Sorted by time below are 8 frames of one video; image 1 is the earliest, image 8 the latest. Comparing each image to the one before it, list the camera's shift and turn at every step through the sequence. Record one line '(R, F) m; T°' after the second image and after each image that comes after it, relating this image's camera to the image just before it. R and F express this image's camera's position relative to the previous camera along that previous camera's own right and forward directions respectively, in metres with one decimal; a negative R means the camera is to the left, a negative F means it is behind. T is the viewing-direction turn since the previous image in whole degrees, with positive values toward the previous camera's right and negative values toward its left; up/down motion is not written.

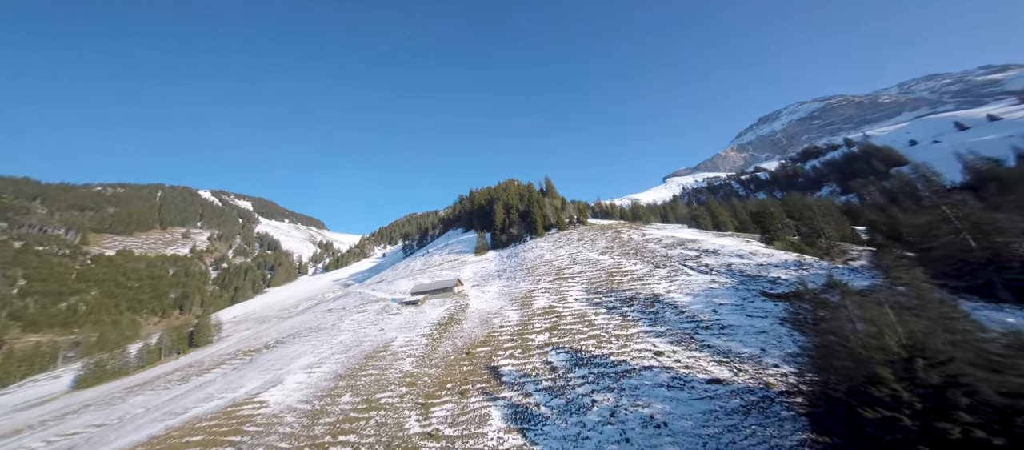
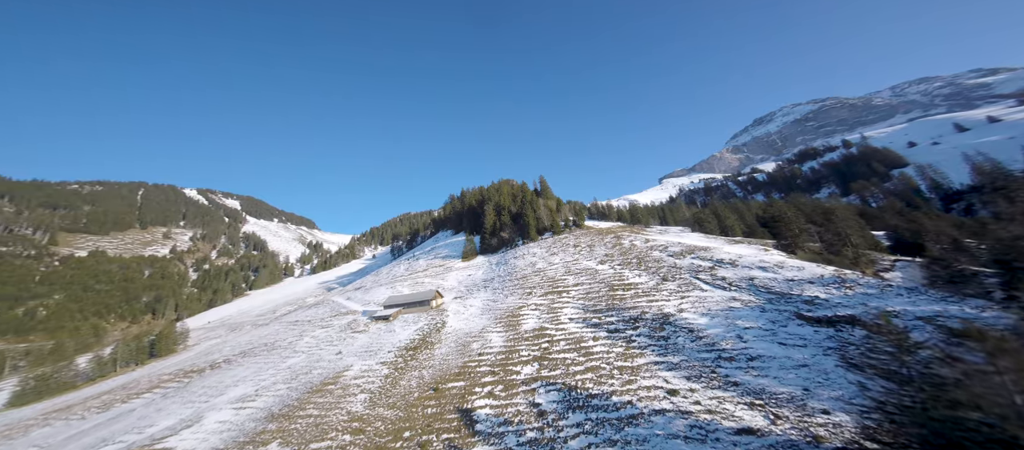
(+0.8, +5.1) m; +1°
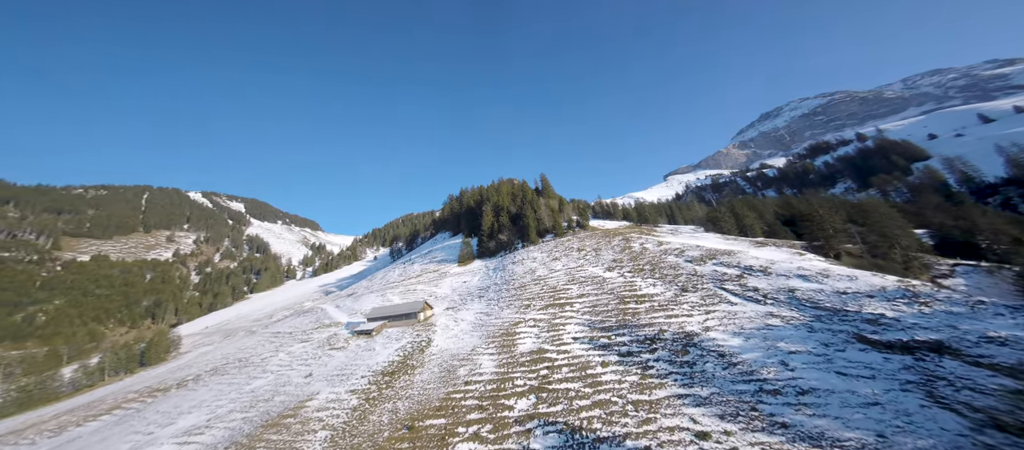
(+0.7, +3.9) m; -1°
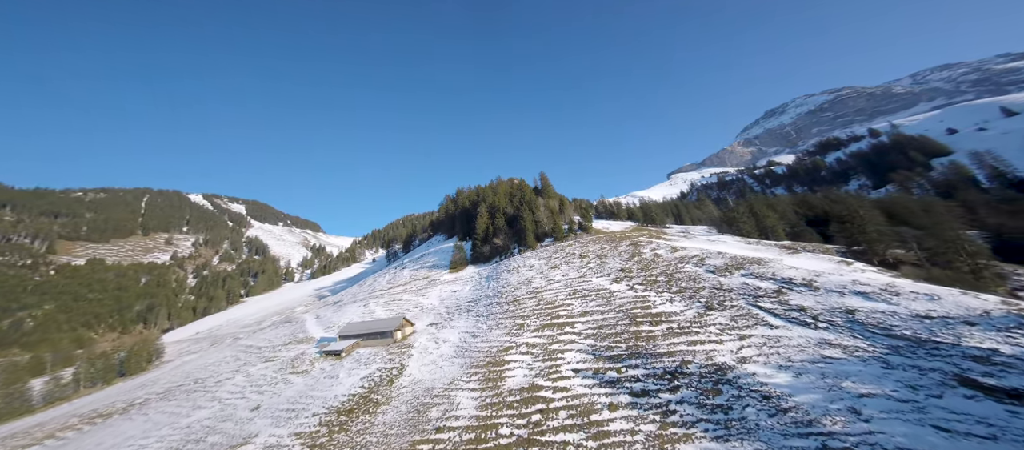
(+0.8, +4.4) m; 0°
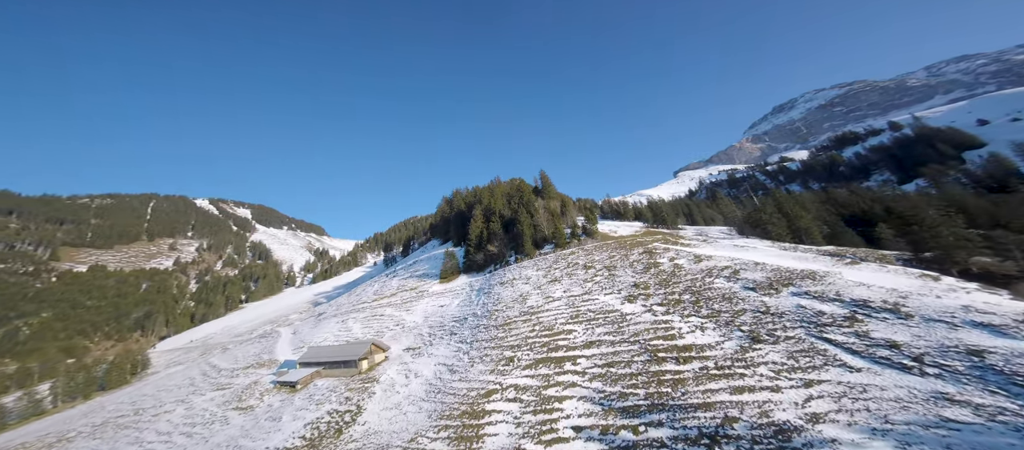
(+1.1, +5.0) m; -1°
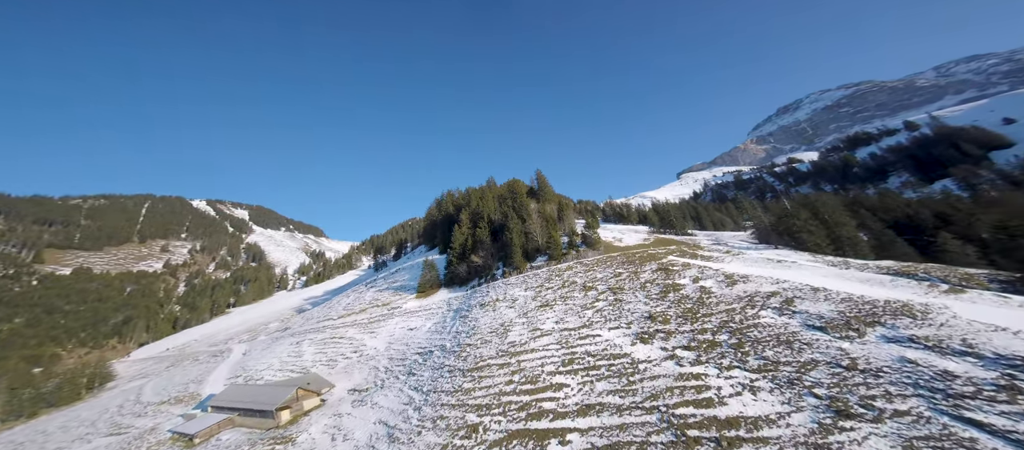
(+1.3, +6.0) m; 0°
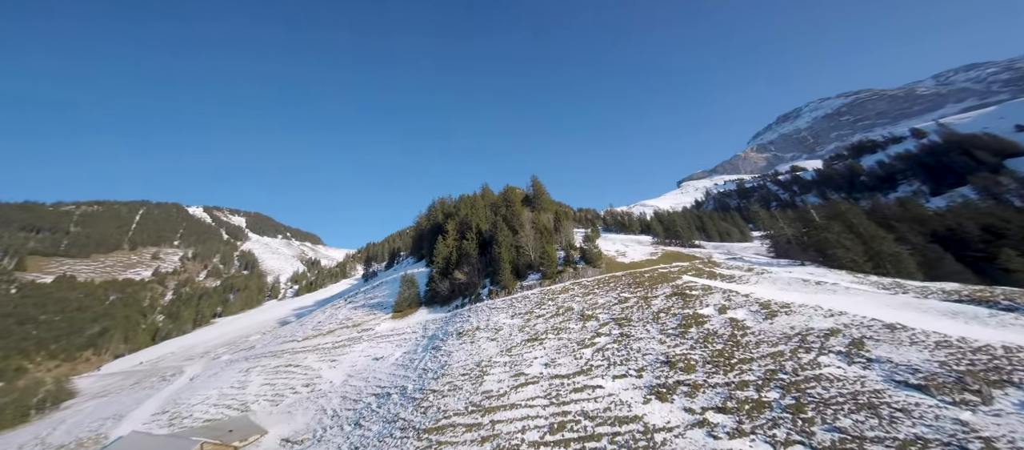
(+0.9, +4.3) m; 0°
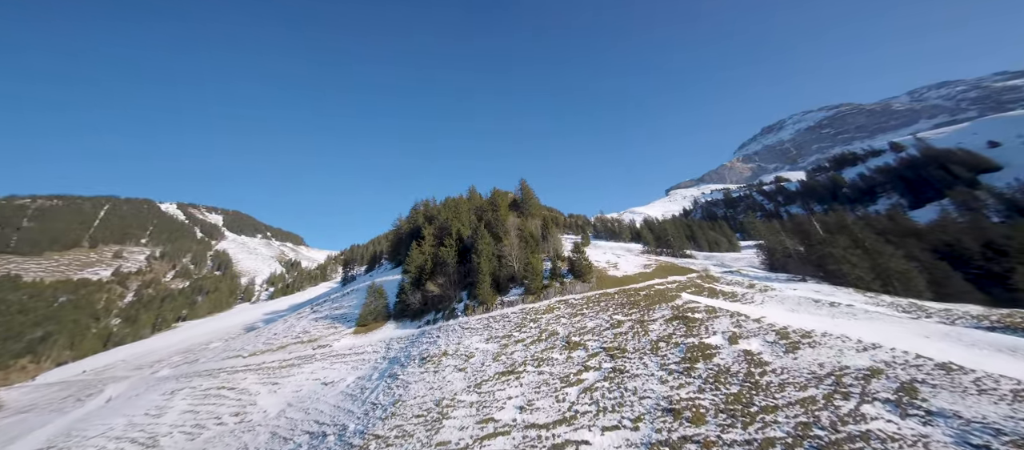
(+0.6, +2.9) m; +2°
